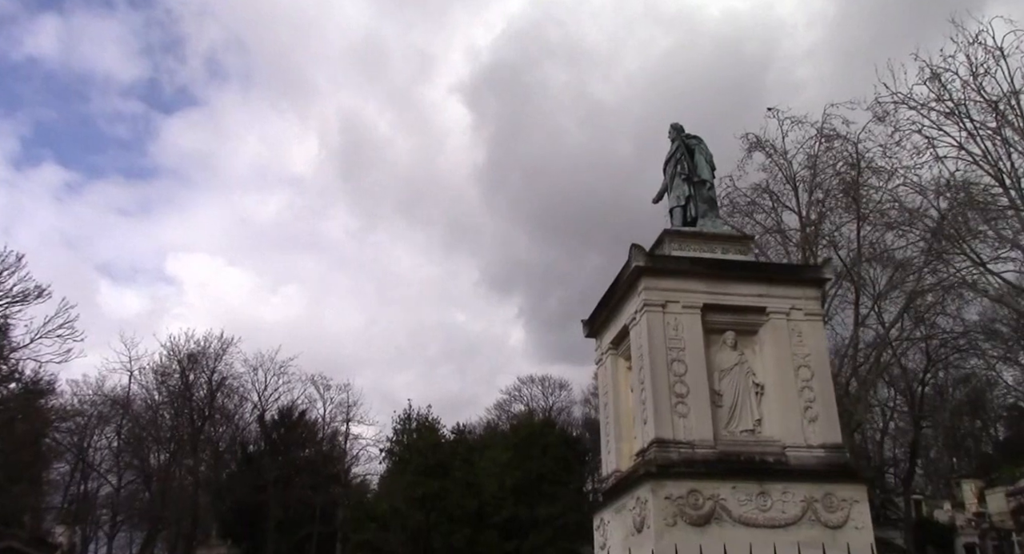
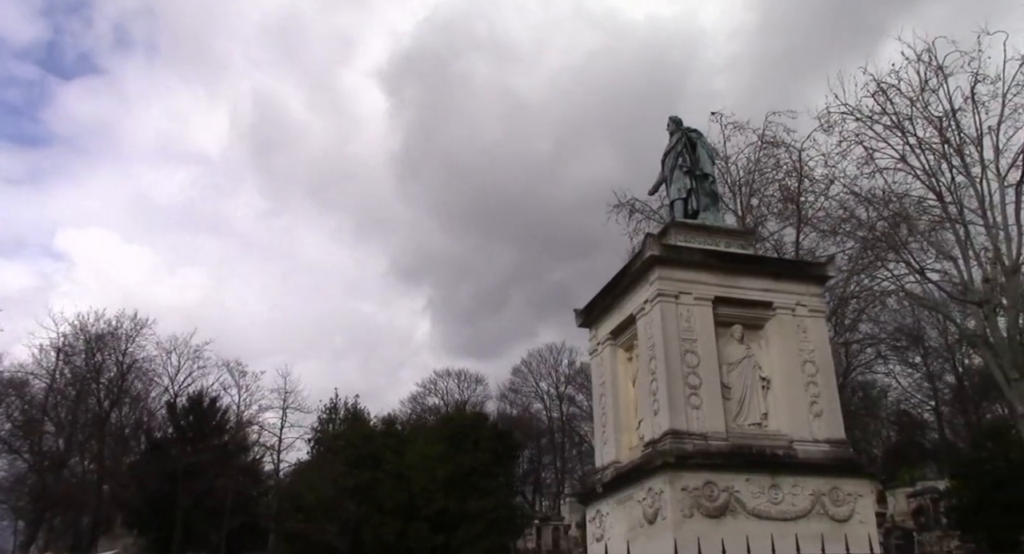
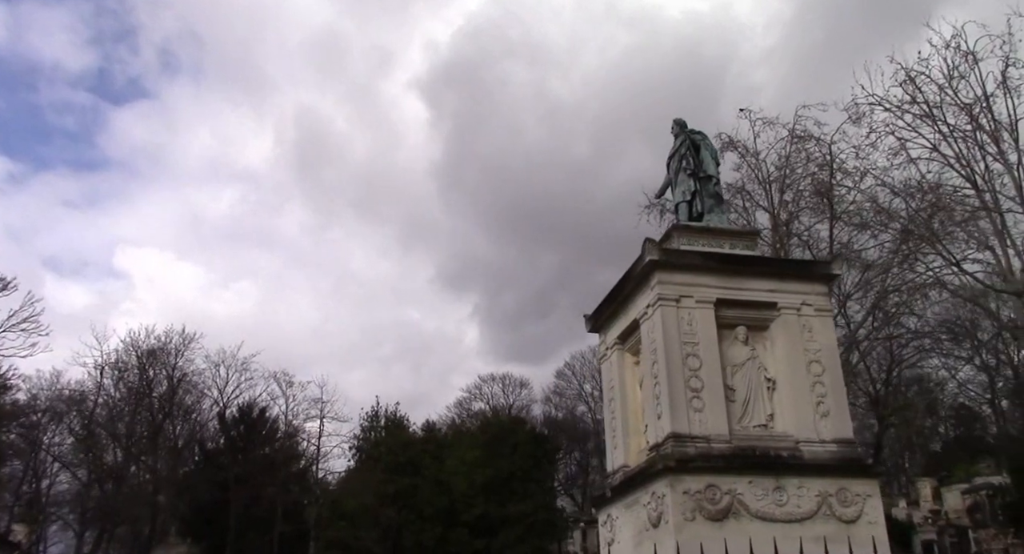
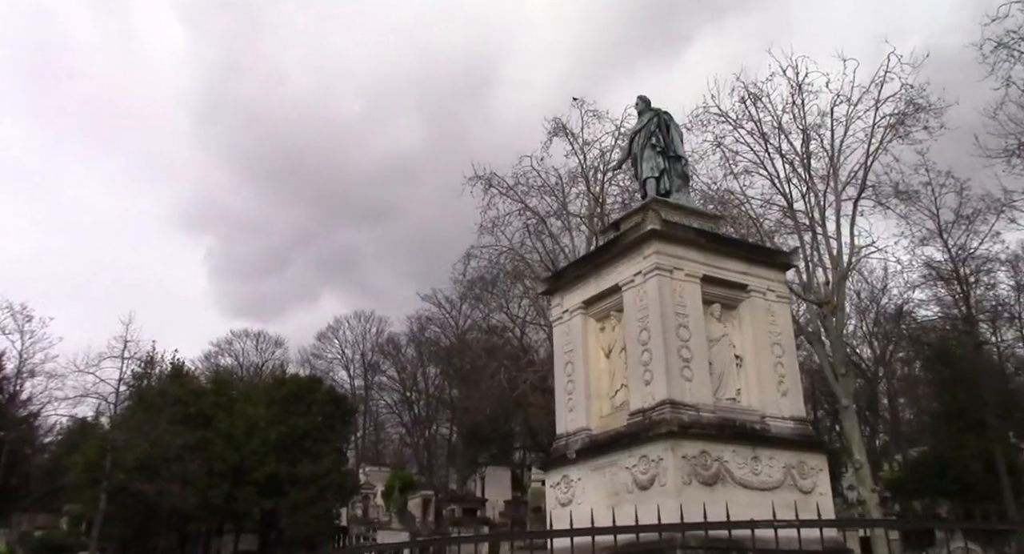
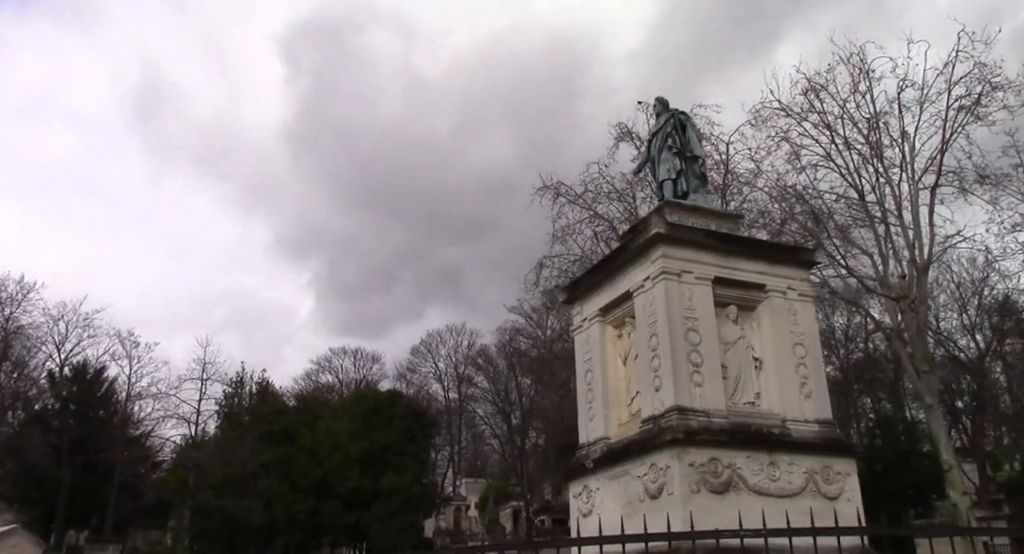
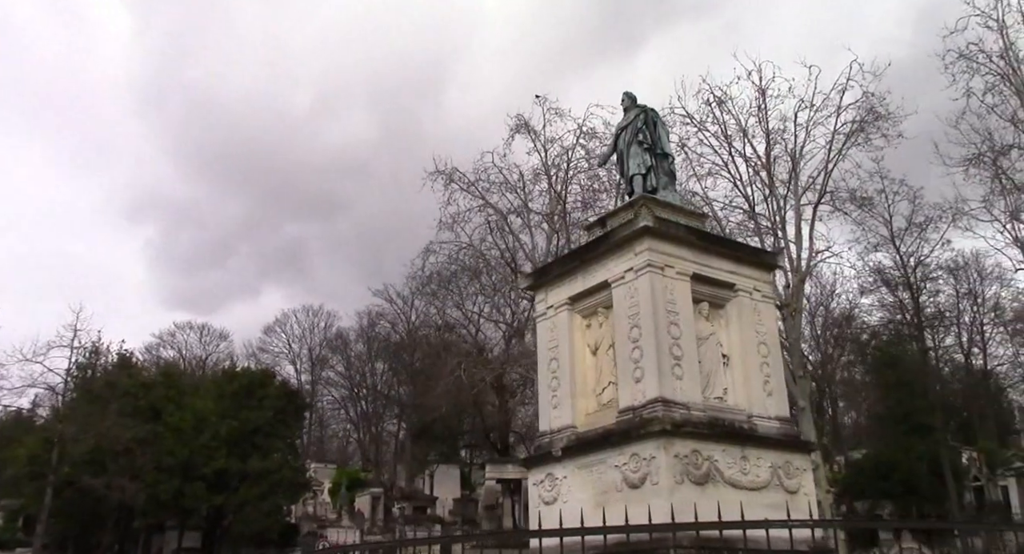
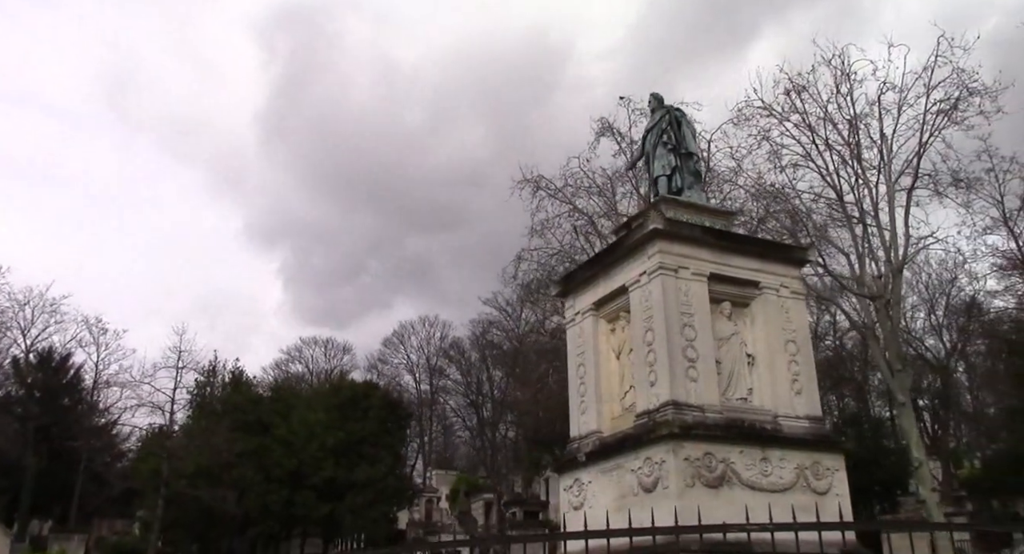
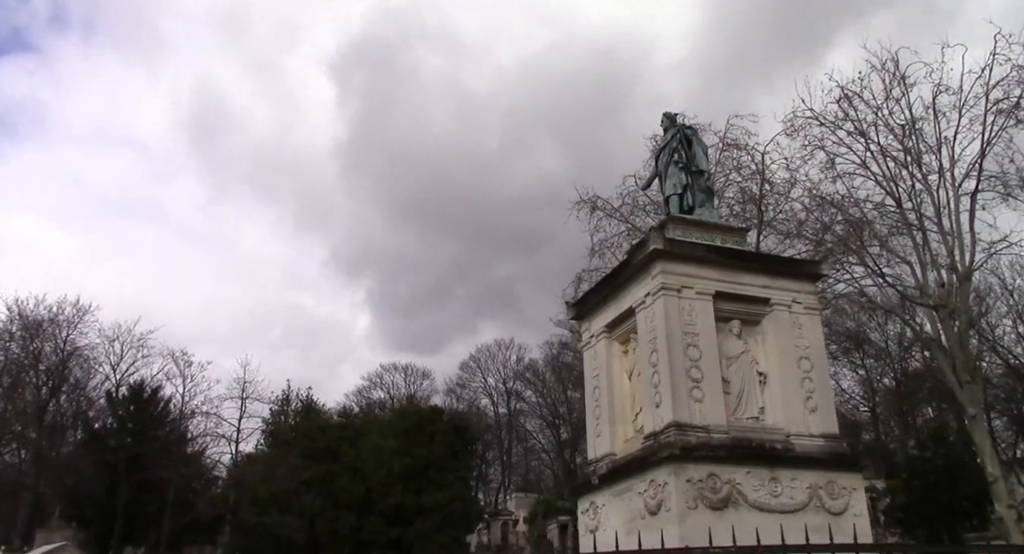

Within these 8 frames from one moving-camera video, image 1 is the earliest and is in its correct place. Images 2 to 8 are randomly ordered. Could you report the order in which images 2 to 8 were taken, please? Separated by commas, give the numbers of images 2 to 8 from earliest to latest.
3, 2, 8, 5, 7, 4, 6
